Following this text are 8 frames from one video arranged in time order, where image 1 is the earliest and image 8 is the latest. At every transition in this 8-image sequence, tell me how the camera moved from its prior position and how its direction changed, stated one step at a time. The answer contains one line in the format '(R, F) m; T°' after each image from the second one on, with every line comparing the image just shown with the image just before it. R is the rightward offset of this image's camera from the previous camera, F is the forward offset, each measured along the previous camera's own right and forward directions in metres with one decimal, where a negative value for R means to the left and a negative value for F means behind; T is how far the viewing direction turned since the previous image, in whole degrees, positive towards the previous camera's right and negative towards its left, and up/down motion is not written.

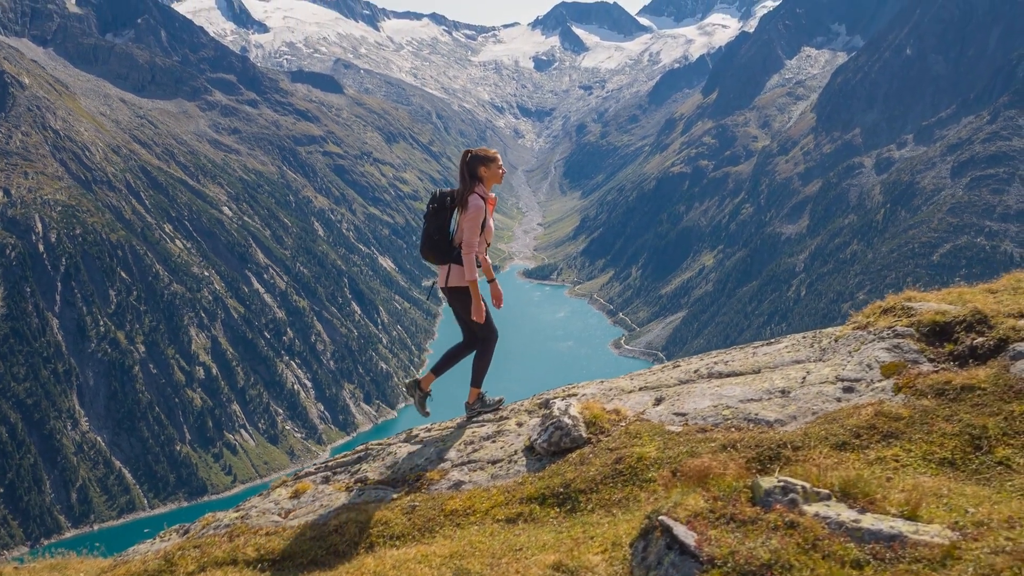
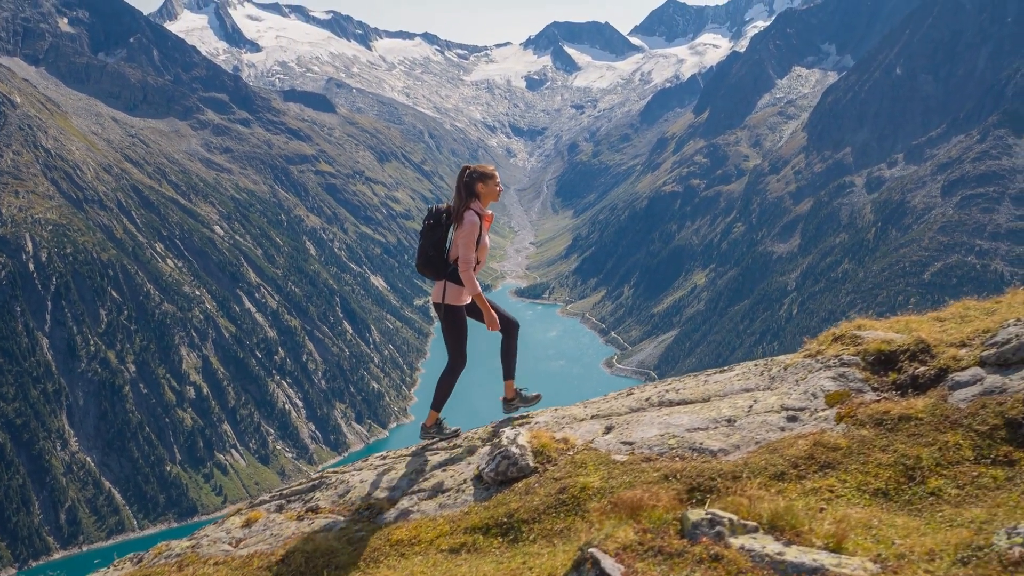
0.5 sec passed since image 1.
(+1.1, -0.1) m; 0°
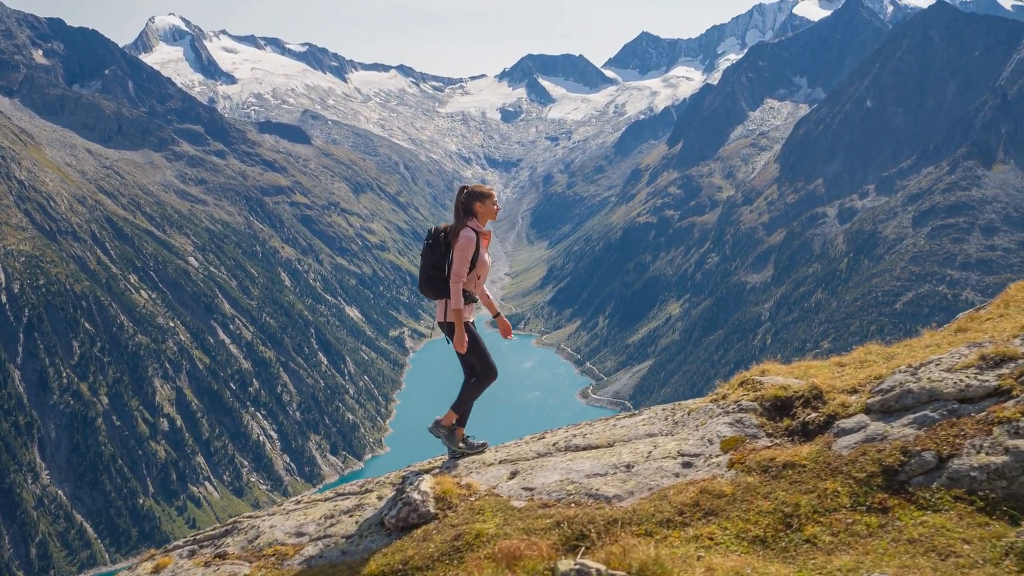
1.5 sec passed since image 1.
(+1.8, -0.3) m; +2°
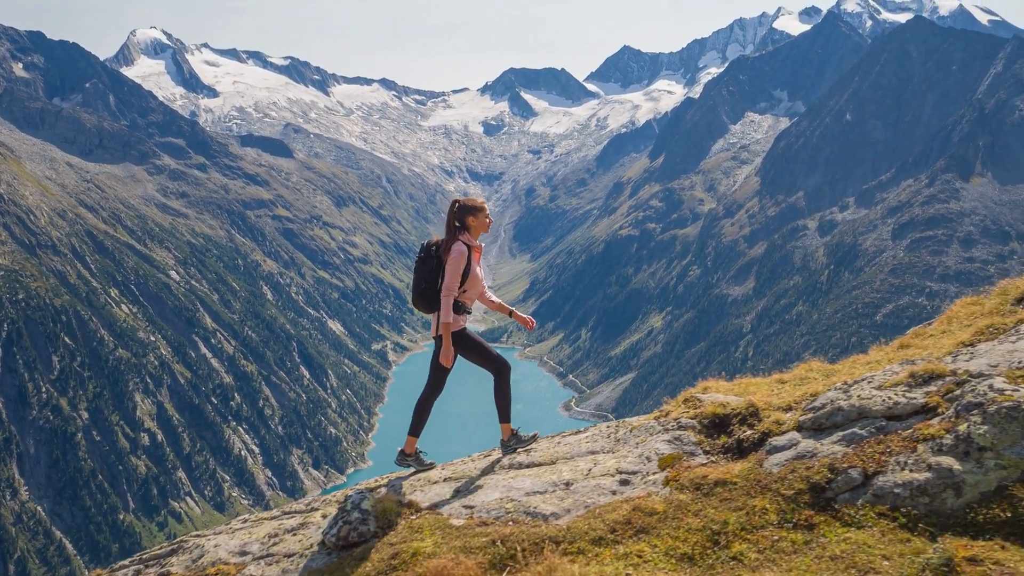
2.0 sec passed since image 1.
(+1.1, -0.1) m; +1°
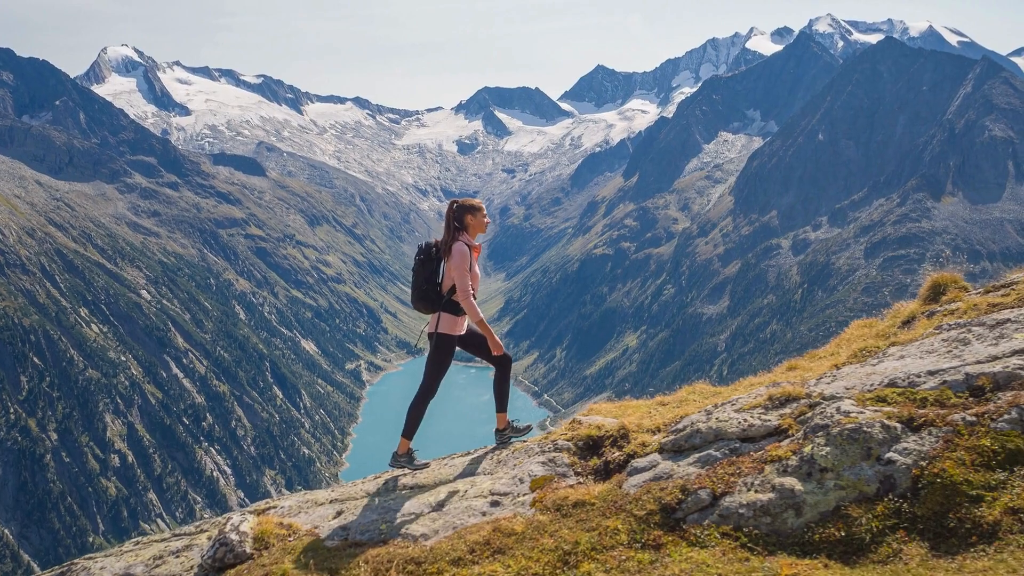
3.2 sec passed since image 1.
(+2.5, -0.3) m; +2°
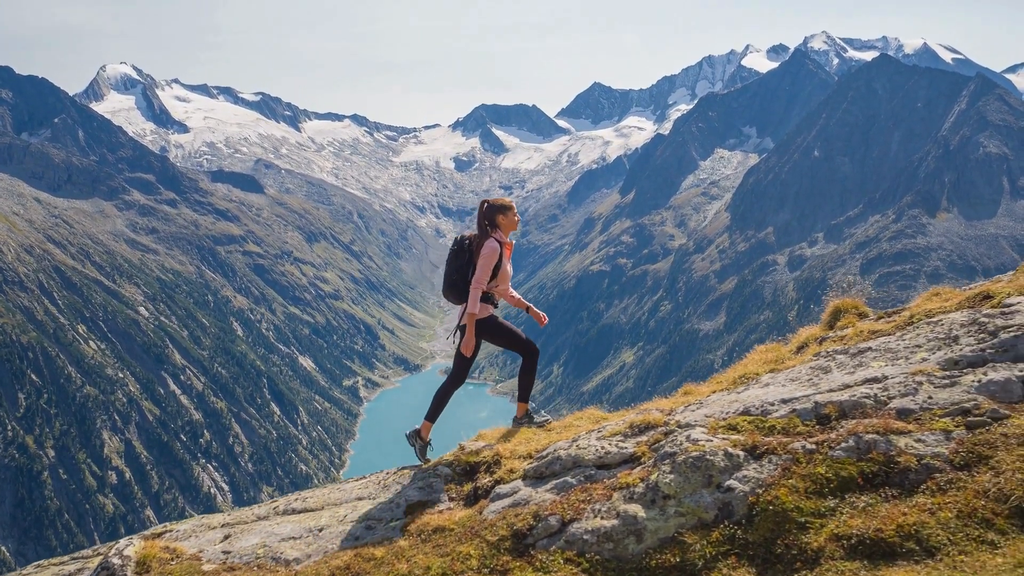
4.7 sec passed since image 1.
(+3.1, -0.6) m; 0°
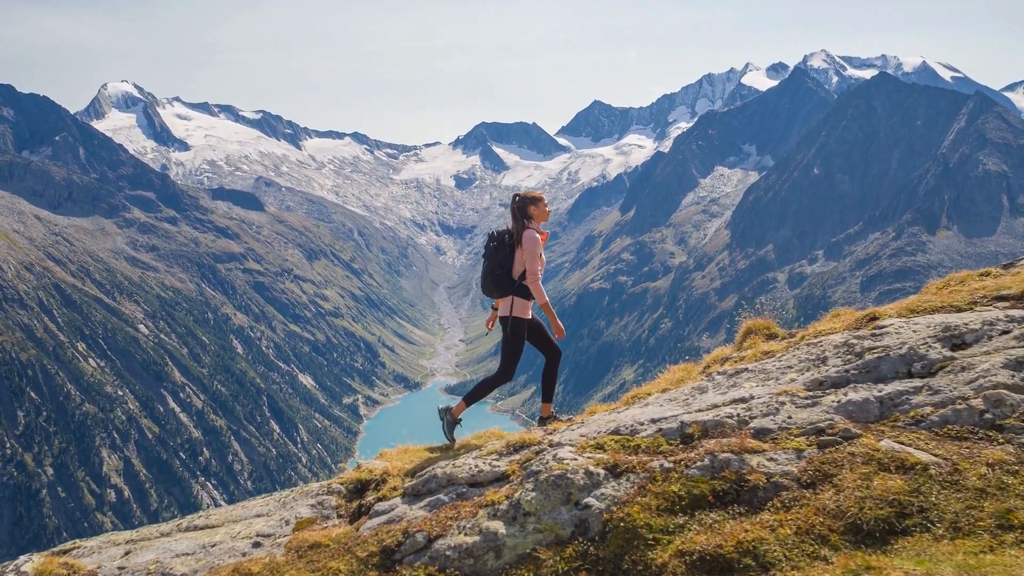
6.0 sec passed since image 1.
(+3.0, -0.6) m; -1°
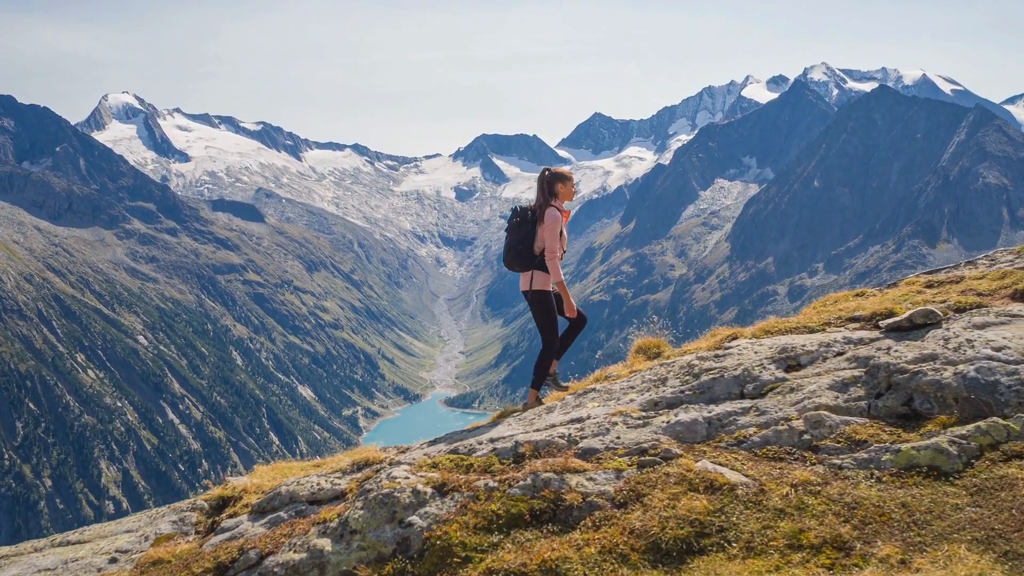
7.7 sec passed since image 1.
(+4.0, -0.4) m; -1°
